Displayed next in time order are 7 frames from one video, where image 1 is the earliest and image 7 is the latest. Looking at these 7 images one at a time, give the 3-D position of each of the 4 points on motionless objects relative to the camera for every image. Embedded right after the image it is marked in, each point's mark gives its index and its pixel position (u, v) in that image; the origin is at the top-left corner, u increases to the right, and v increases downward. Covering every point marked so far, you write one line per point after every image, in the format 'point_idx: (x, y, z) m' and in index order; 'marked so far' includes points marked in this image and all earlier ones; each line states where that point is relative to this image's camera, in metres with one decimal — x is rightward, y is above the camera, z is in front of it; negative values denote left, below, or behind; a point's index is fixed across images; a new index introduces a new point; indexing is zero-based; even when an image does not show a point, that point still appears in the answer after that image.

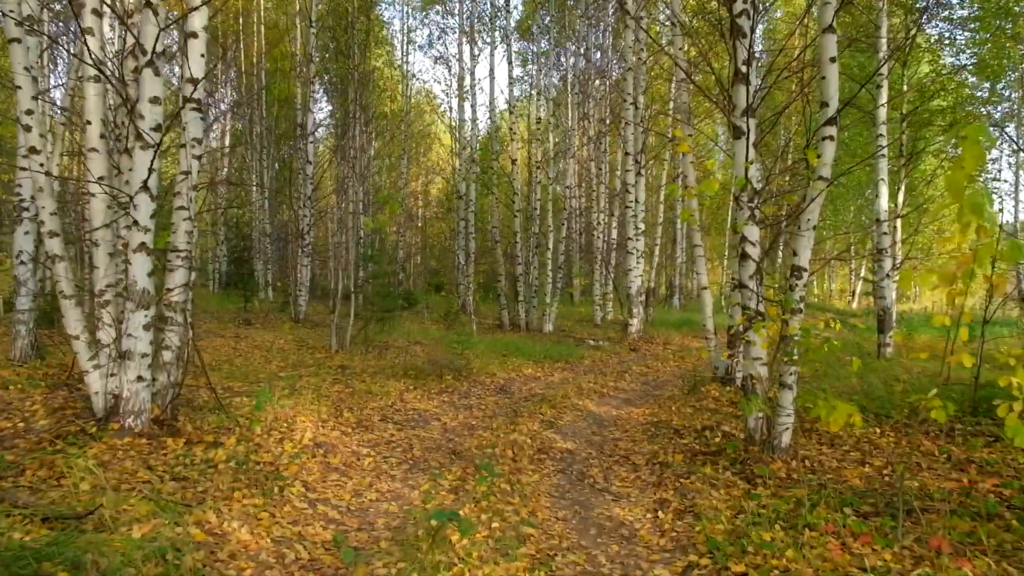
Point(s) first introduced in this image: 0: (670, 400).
0: (+1.9, -1.3, +10.1) m
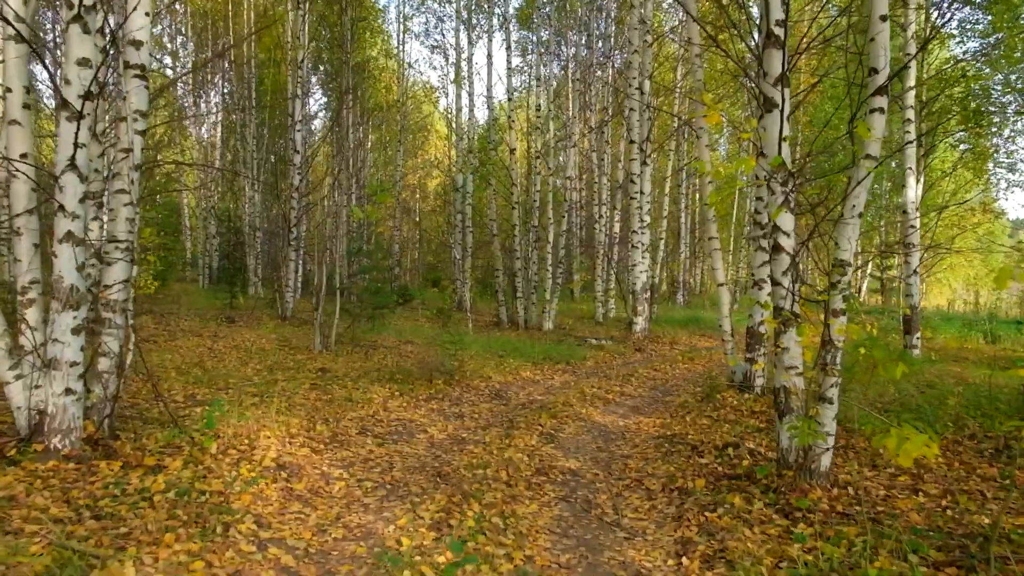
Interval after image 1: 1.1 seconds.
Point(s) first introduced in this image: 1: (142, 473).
0: (+1.9, -1.3, +9.2) m
1: (-2.4, -1.2, +5.4) m
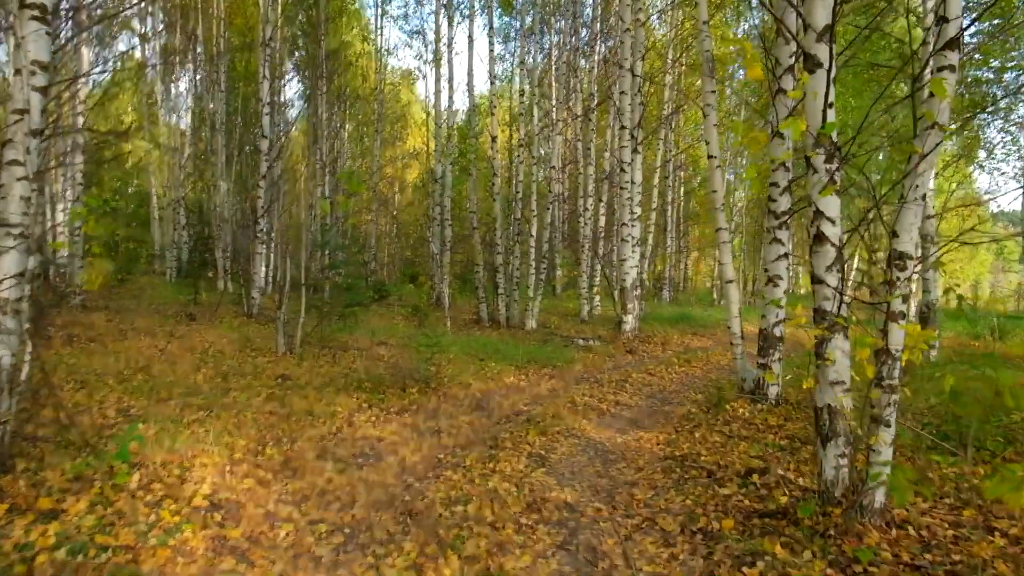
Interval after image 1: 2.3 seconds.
0: (+1.7, -1.3, +8.1) m
1: (-2.4, -1.2, +4.3) m
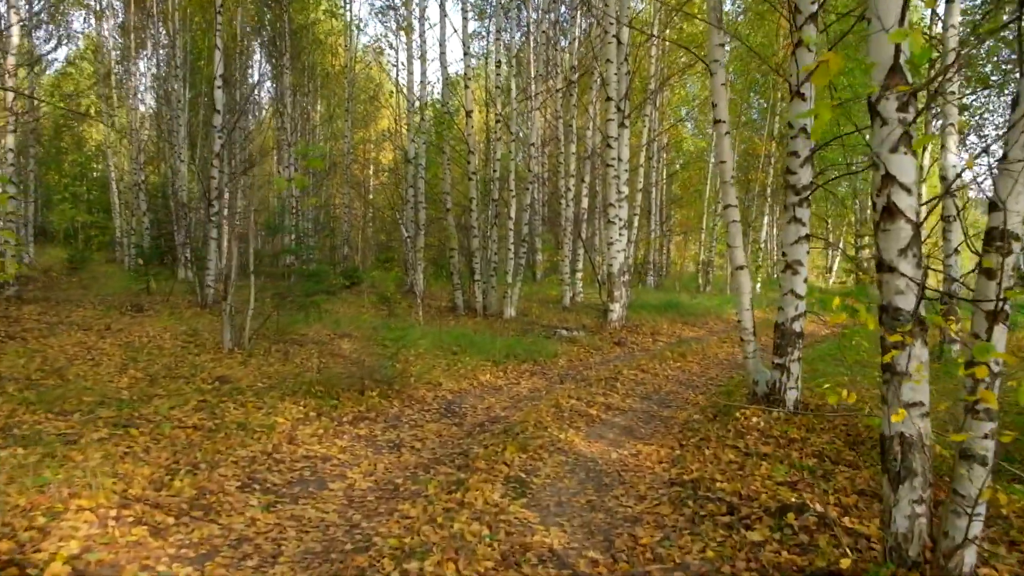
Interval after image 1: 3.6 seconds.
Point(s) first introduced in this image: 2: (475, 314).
0: (+1.5, -1.2, +6.9) m
1: (-2.5, -1.1, +3.0) m
2: (-0.8, -0.5, +17.5) m
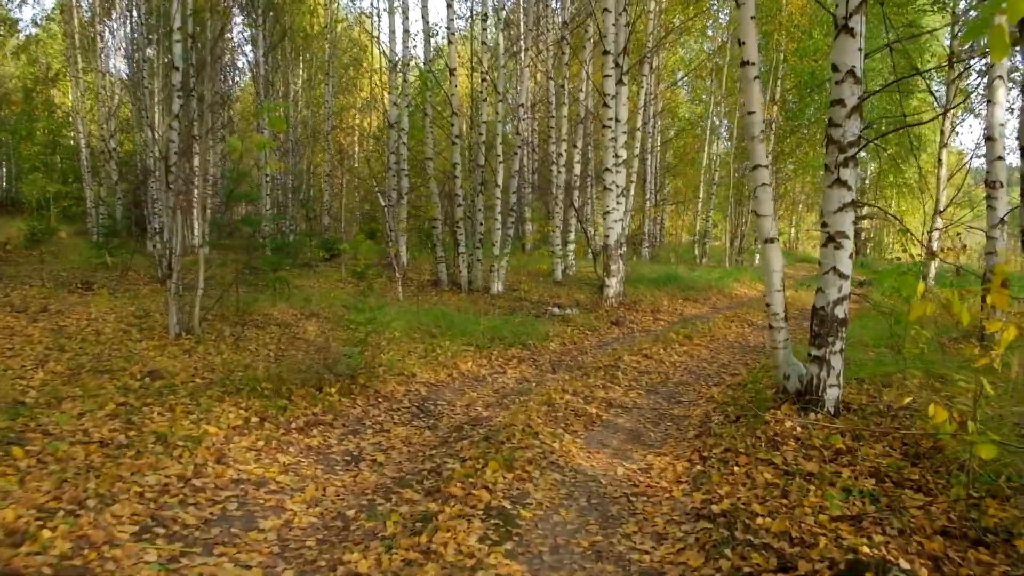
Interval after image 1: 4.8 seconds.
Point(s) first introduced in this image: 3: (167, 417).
0: (+1.4, -1.0, +5.7) m
1: (-2.6, -1.1, +1.8) m
2: (-1.0, 0.0, +16.2) m
3: (-2.4, -0.9, +5.8) m
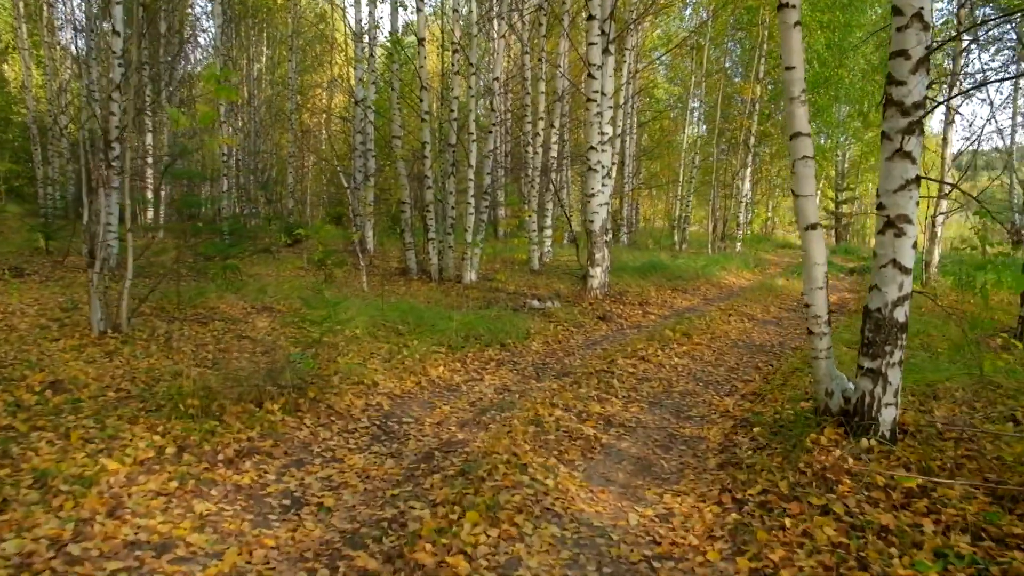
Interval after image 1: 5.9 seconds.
0: (+1.3, -1.0, +4.6) m
1: (-2.6, -1.2, +0.5) m
2: (-1.5, +0.2, +15.0) m
3: (-2.5, -0.9, +4.6) m
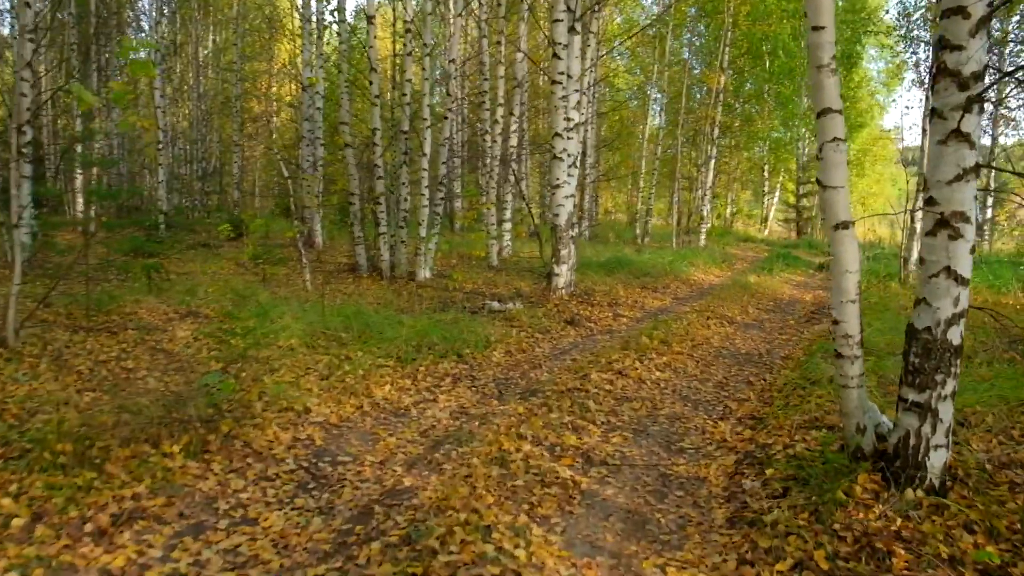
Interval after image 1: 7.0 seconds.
0: (+1.1, -1.1, +3.7) m
1: (-2.5, -1.3, -0.6) m
2: (-2.2, +0.2, +13.9) m
3: (-2.6, -0.9, +3.5) m
